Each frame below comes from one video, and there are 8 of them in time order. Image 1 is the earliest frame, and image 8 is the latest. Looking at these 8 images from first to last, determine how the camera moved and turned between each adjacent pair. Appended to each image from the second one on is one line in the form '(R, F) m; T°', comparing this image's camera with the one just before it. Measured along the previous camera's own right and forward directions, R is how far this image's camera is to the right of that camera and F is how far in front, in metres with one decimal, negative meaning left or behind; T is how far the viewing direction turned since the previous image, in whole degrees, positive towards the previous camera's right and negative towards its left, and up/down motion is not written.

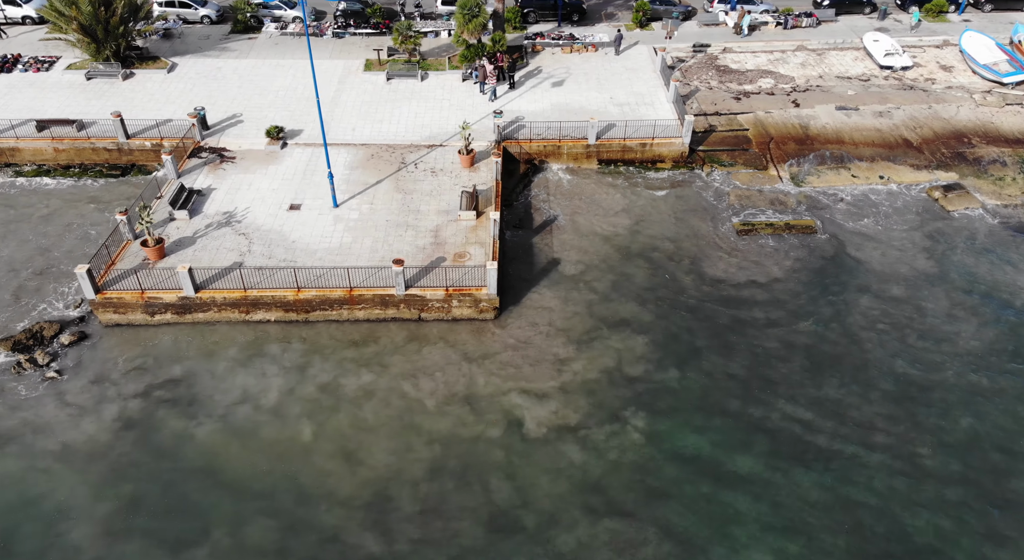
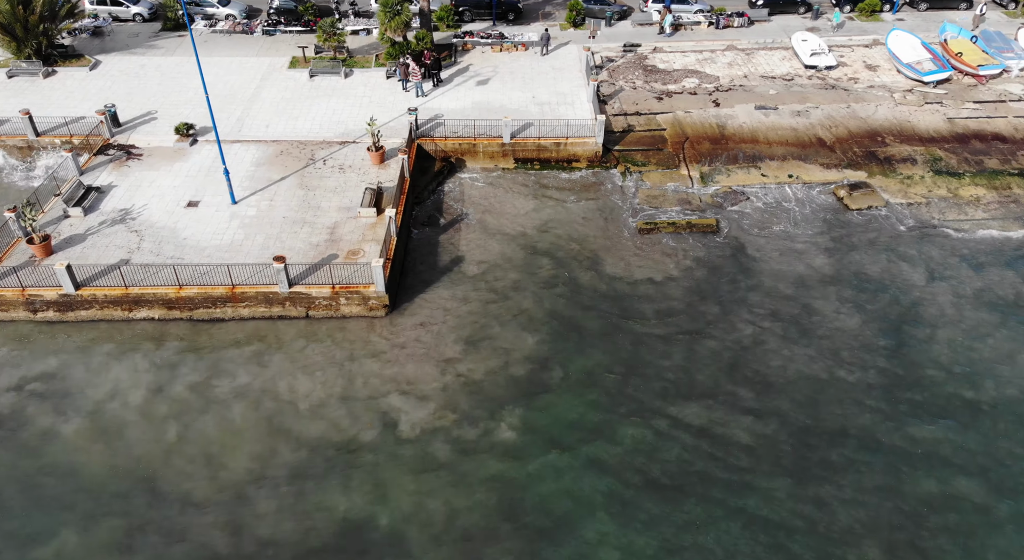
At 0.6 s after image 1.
(+3.6, +0.3) m; 0°
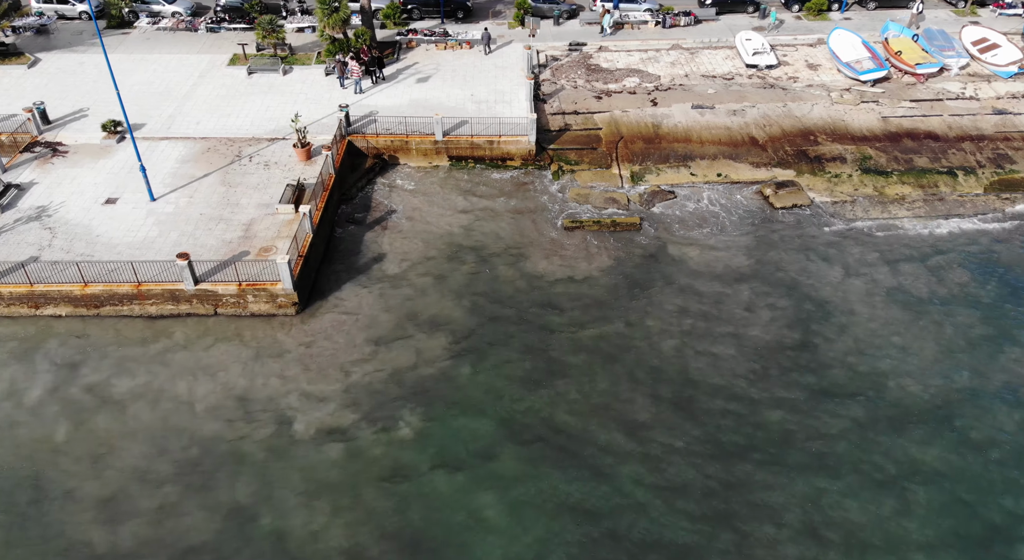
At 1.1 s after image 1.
(+2.8, +0.3) m; 0°
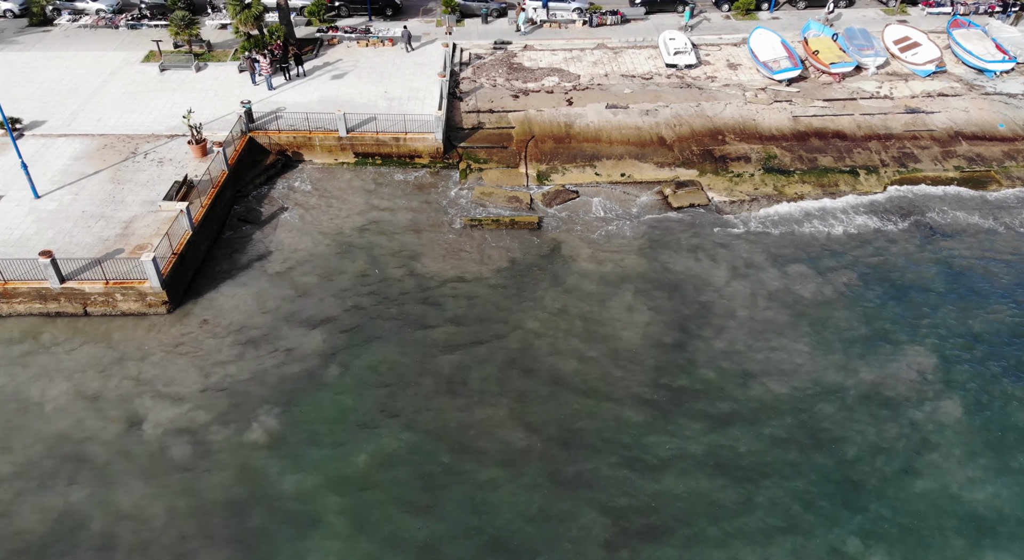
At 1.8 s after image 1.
(+3.8, +0.5) m; 0°
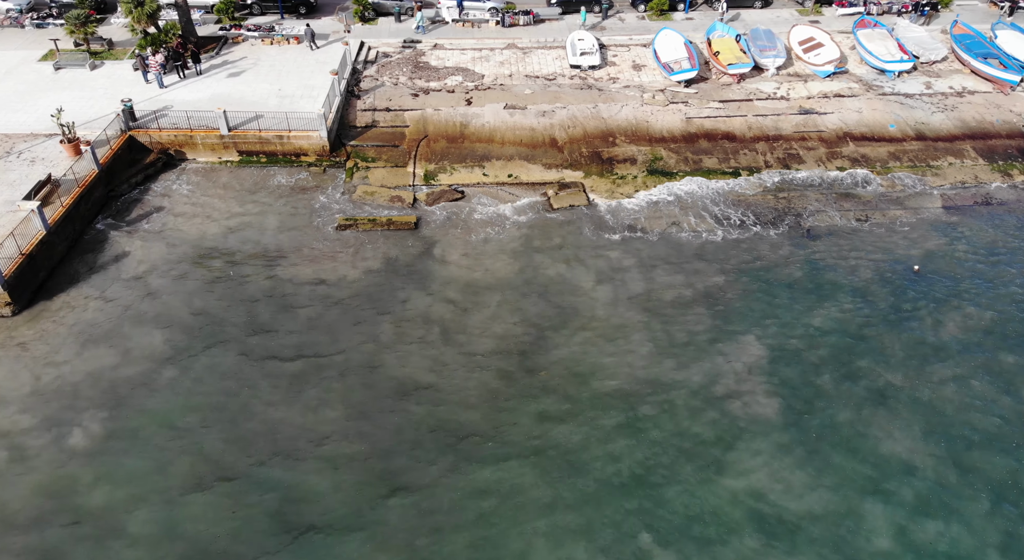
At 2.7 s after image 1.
(+4.4, +0.5) m; 0°
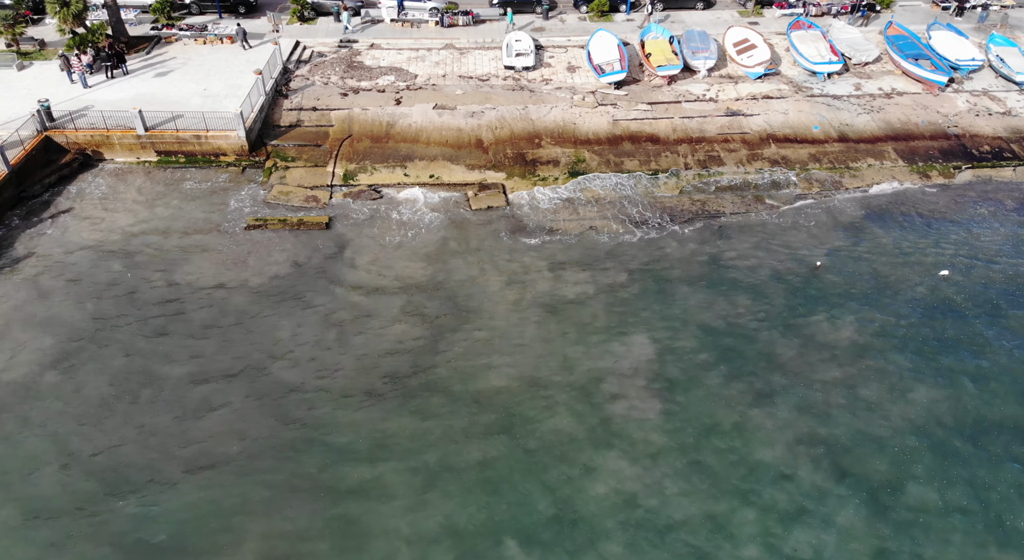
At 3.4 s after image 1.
(+3.0, +0.3) m; 0°
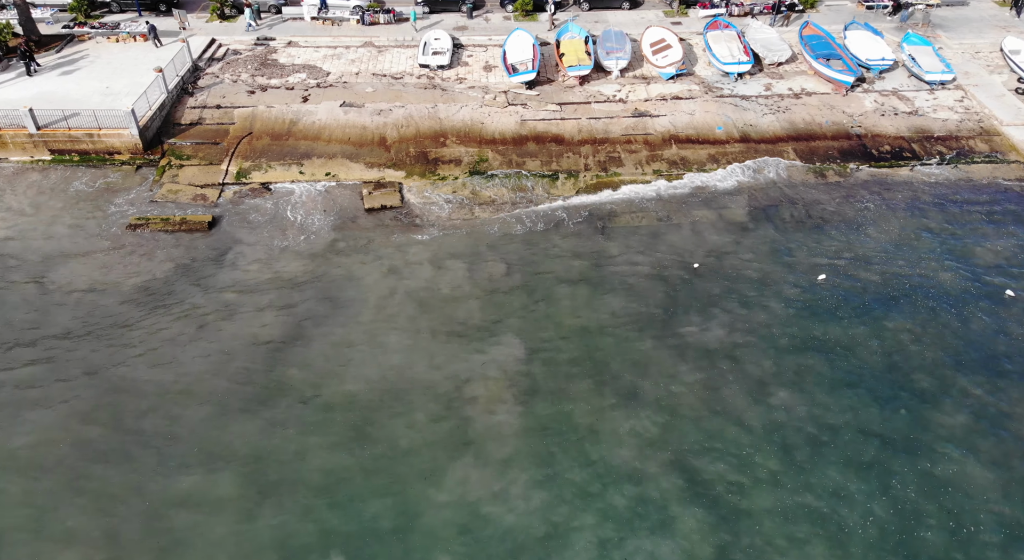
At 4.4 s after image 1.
(+3.6, +0.3) m; 0°
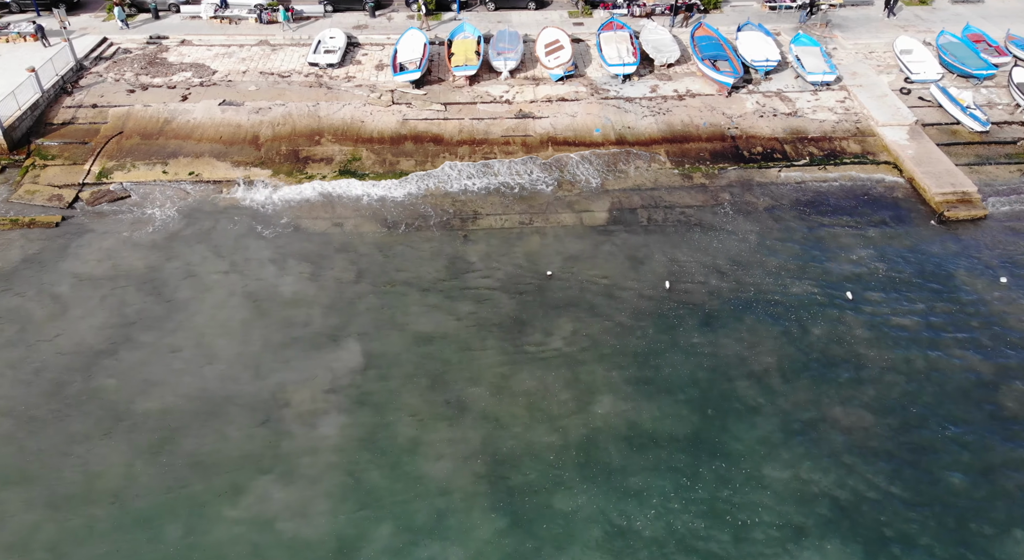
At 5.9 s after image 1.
(+4.4, +0.3) m; +1°
